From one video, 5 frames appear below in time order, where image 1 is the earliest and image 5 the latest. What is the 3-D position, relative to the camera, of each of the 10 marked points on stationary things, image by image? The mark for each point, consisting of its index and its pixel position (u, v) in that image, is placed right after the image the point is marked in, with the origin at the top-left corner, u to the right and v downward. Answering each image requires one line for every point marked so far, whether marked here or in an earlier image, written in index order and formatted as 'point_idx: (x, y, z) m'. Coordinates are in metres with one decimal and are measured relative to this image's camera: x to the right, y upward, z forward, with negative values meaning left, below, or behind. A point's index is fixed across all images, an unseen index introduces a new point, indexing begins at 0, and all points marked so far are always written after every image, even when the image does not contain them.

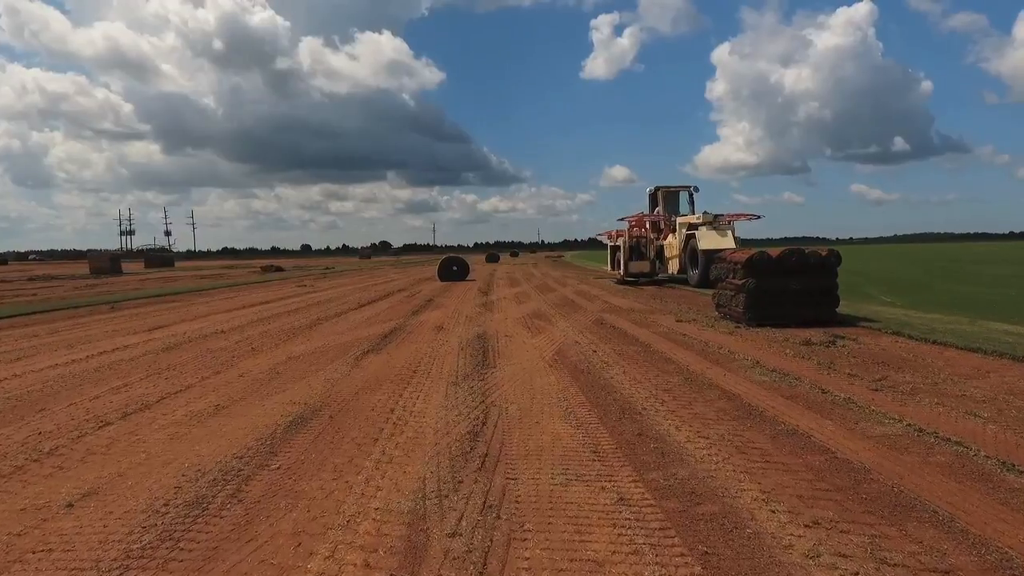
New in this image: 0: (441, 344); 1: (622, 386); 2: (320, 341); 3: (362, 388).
0: (-1.2, -1.0, +10.7) m
1: (+1.2, -1.1, +7.1) m
2: (-3.5, -1.0, +11.3) m
3: (-1.8, -1.2, +7.4) m
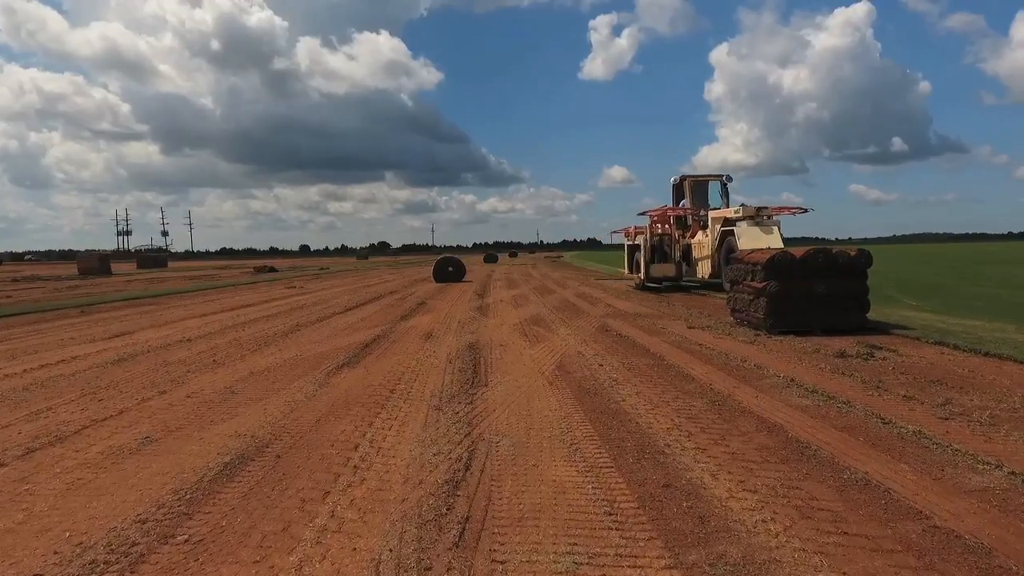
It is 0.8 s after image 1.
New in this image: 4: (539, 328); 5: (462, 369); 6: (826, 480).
0: (-1.3, -1.0, +9.5) m
1: (+1.2, -1.2, +5.9) m
2: (-3.6, -1.0, +10.1) m
3: (-1.8, -1.2, +6.2) m
4: (+0.5, -0.8, +12.5) m
5: (-0.7, -1.1, +8.4) m
6: (+2.1, -1.3, +4.2) m
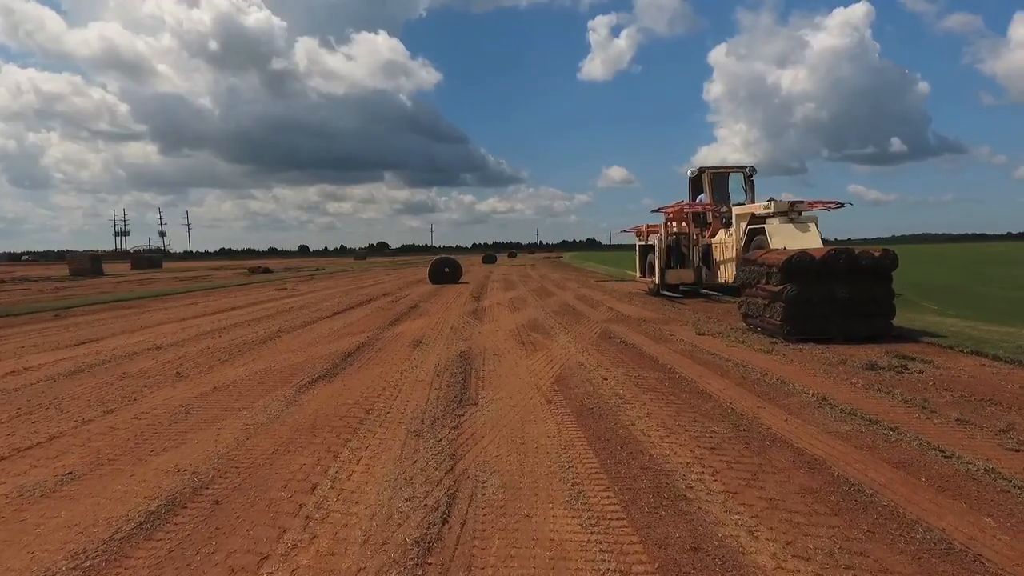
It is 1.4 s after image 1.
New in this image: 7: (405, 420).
0: (-1.4, -1.1, +8.6) m
1: (+1.1, -1.2, +5.0) m
2: (-3.6, -1.1, +9.3) m
3: (-1.9, -1.3, +5.3) m
4: (+0.5, -0.9, +11.7) m
5: (-0.7, -1.1, +7.5) m
6: (+2.0, -1.3, +3.3) m
7: (-1.0, -1.3, +6.0) m
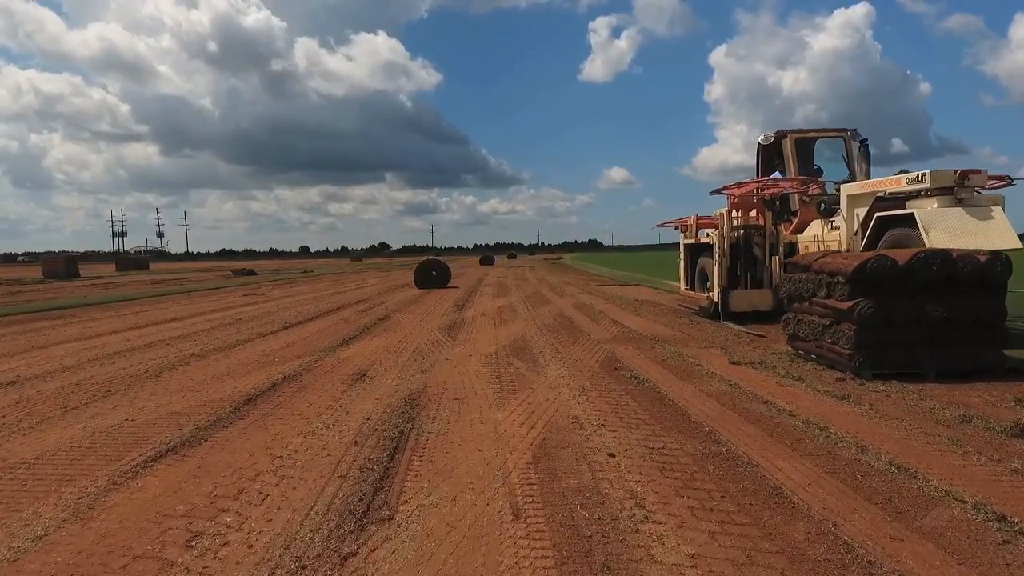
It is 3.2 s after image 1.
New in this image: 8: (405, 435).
0: (-1.7, -1.3, +5.9) m
1: (+0.7, -1.4, +2.3) m
2: (-4.0, -1.3, +6.5) m
3: (-2.3, -1.5, +2.6) m
4: (+0.1, -1.1, +8.9) m
5: (-1.1, -1.3, +4.8) m
6: (+1.7, -1.5, +0.6) m
7: (-1.4, -1.4, +3.2) m
8: (-0.9, -1.3, +5.6) m
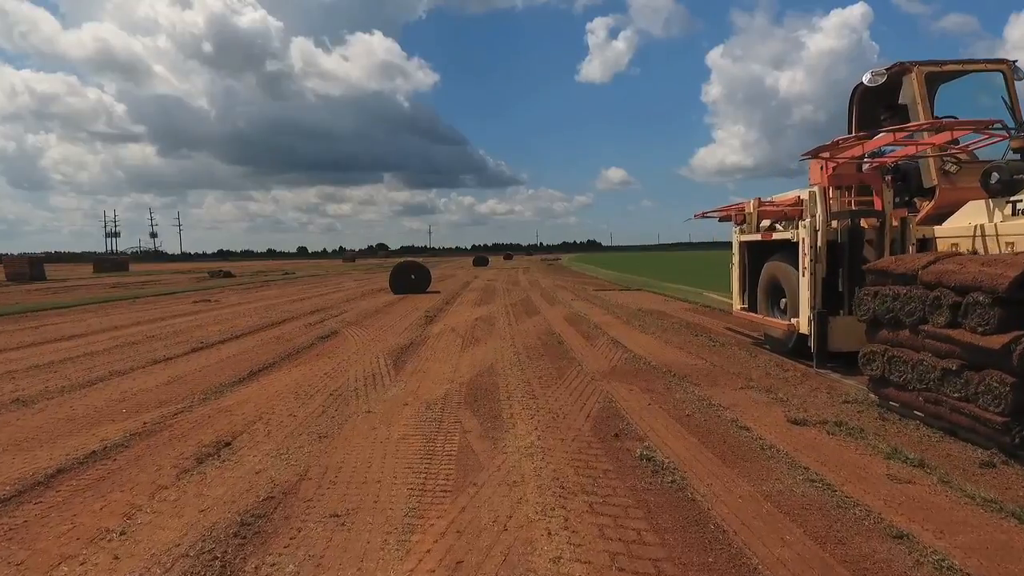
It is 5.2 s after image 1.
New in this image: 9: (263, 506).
0: (-2.2, -1.5, +2.9) m
1: (+0.3, -1.6, -0.7) m
2: (-4.5, -1.5, +3.6) m
3: (-2.7, -1.7, -0.4) m
4: (-0.4, -1.3, +6.0) m
5: (-1.6, -1.5, +1.8) m
6: (+1.2, -1.7, -2.4) m
7: (-1.9, -1.6, +0.3) m
8: (-1.4, -1.5, +2.6) m
9: (-1.6, -1.4, +4.2) m
